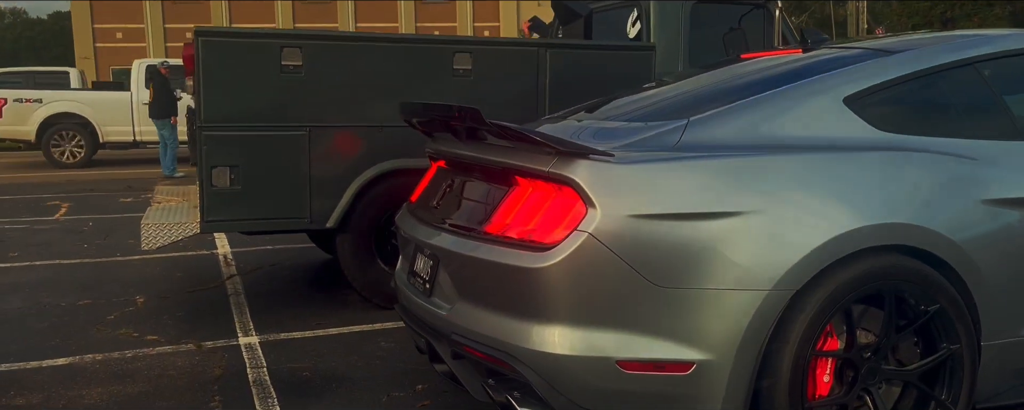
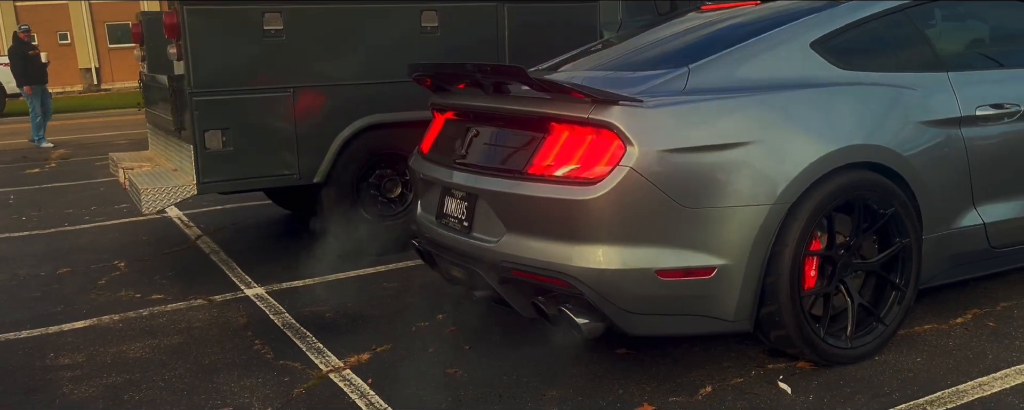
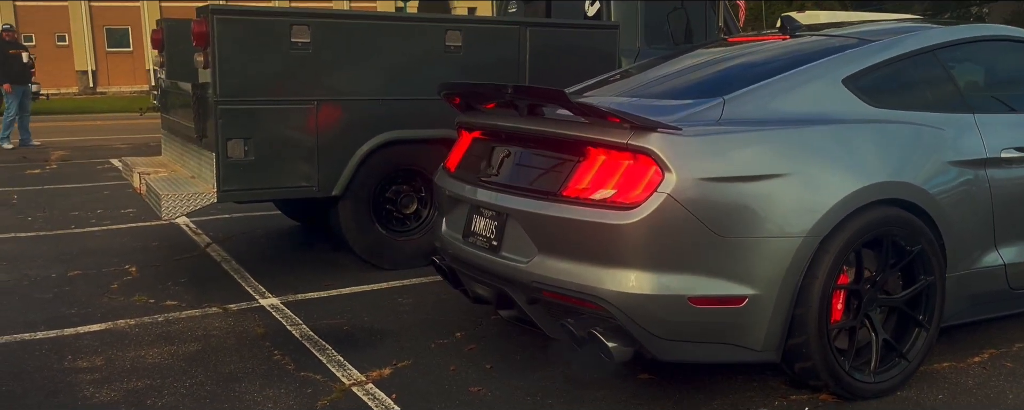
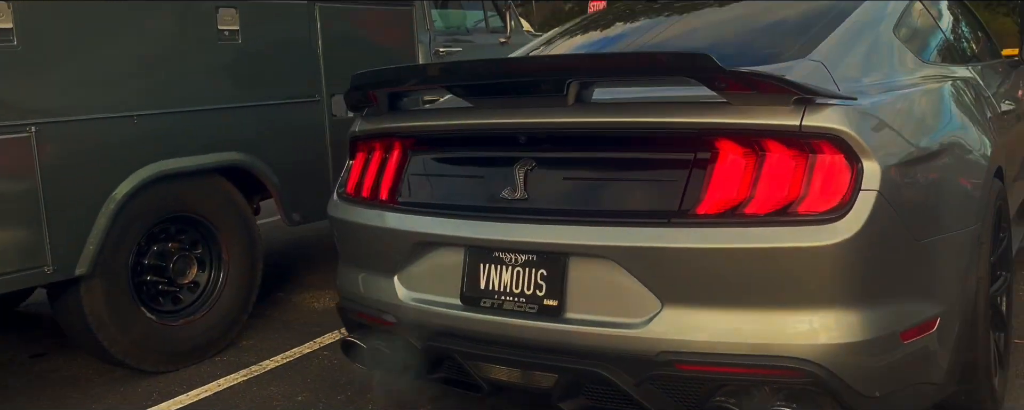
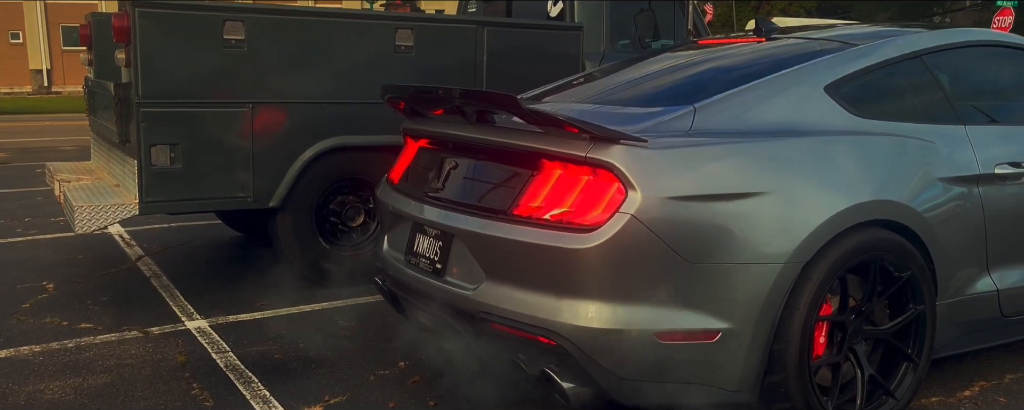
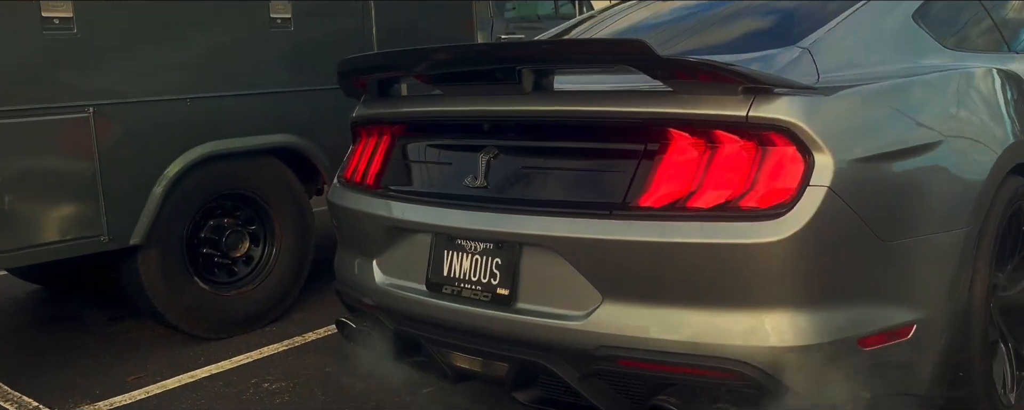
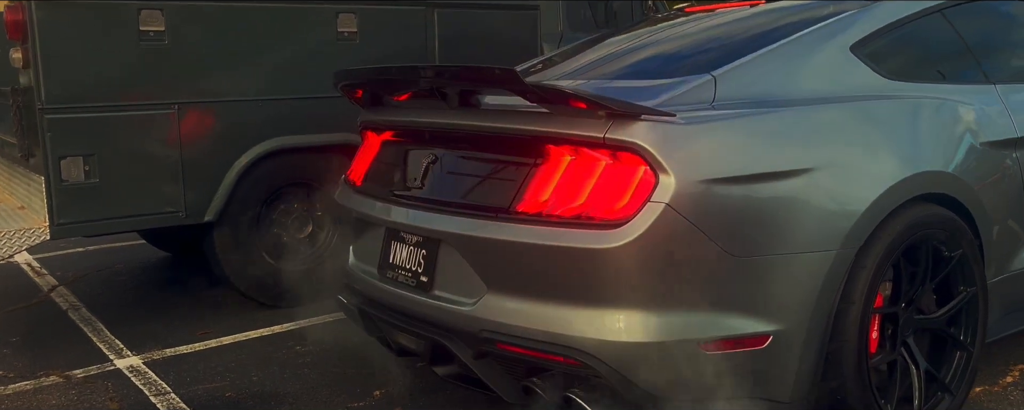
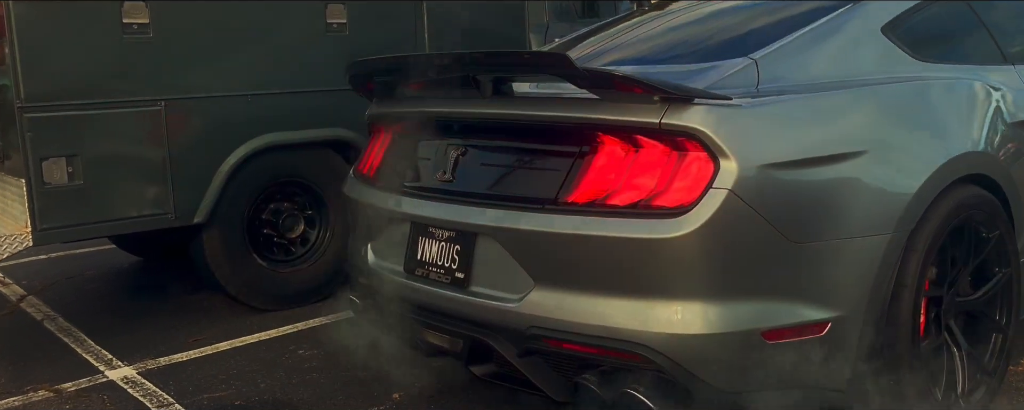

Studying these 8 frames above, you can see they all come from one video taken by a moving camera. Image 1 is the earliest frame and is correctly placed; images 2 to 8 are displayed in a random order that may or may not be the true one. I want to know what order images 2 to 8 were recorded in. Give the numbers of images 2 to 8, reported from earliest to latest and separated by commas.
2, 3, 5, 7, 8, 6, 4
